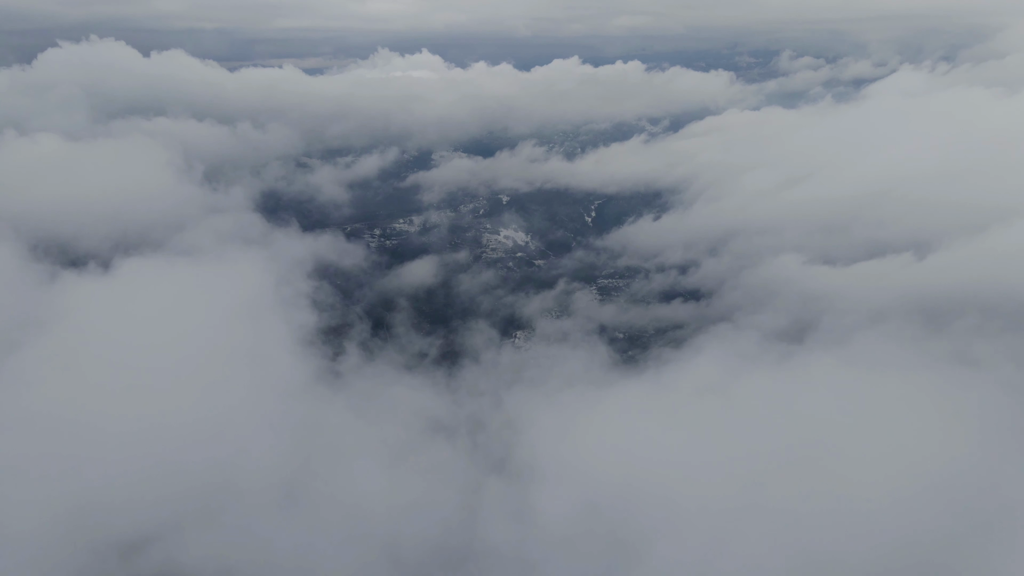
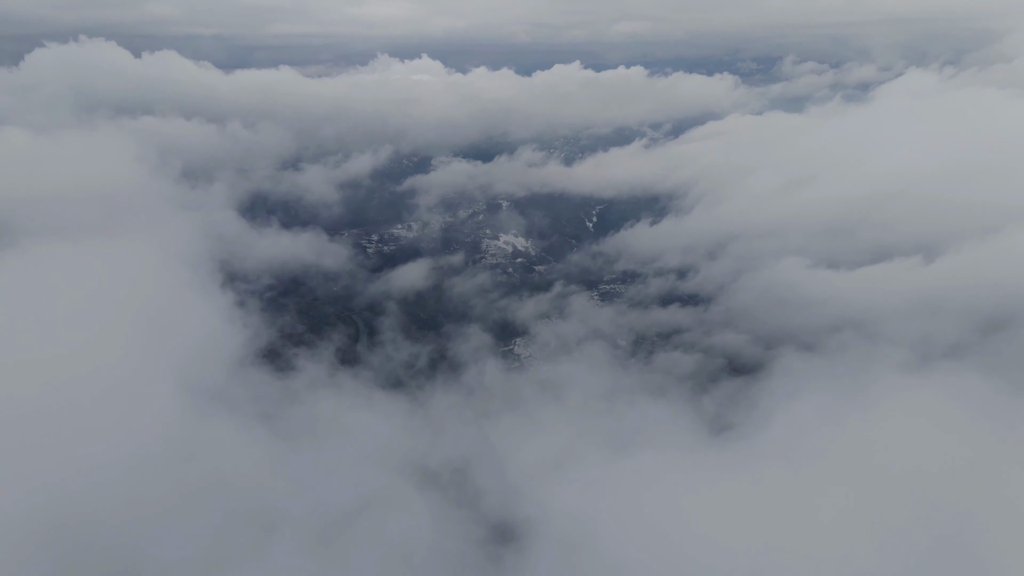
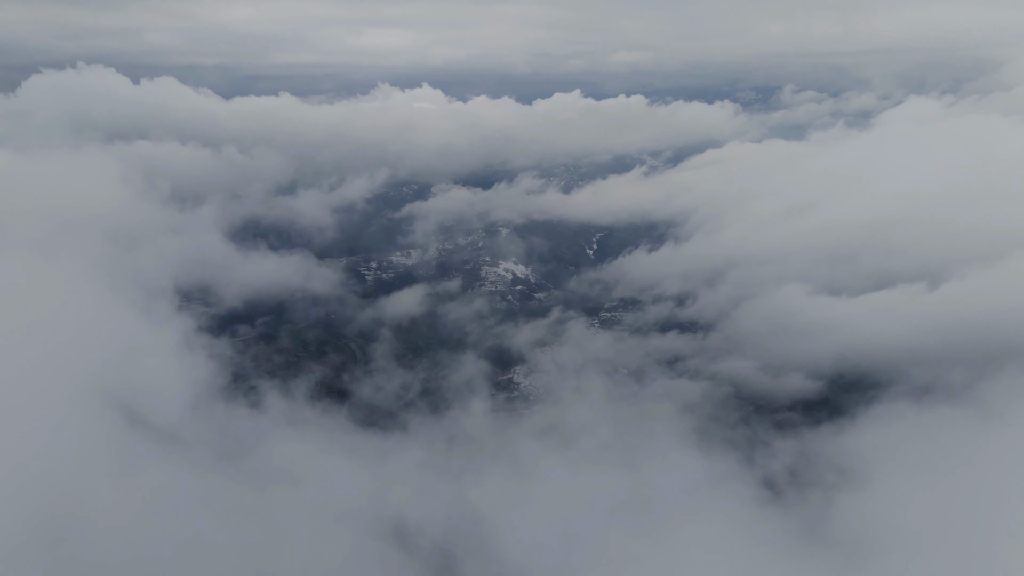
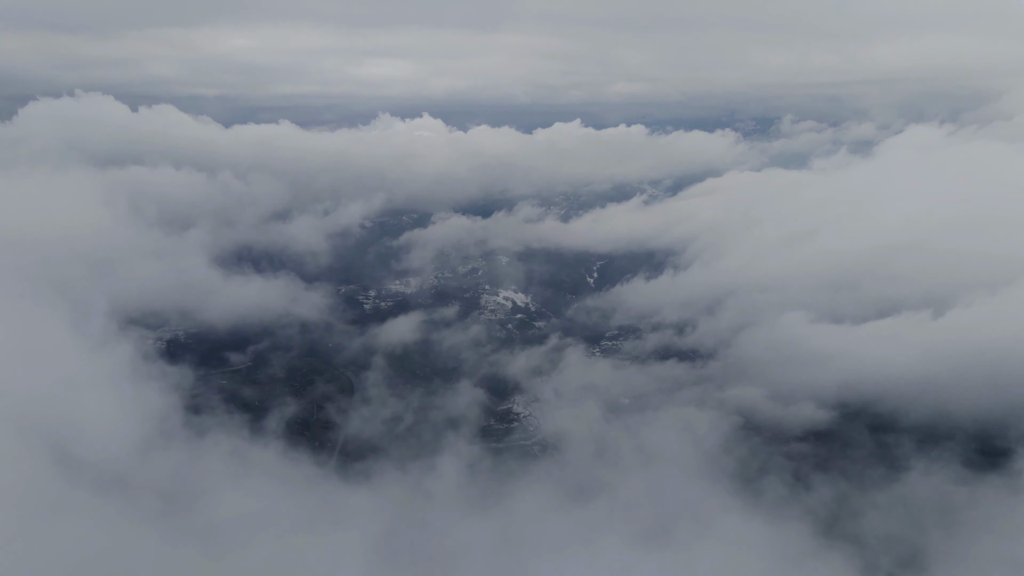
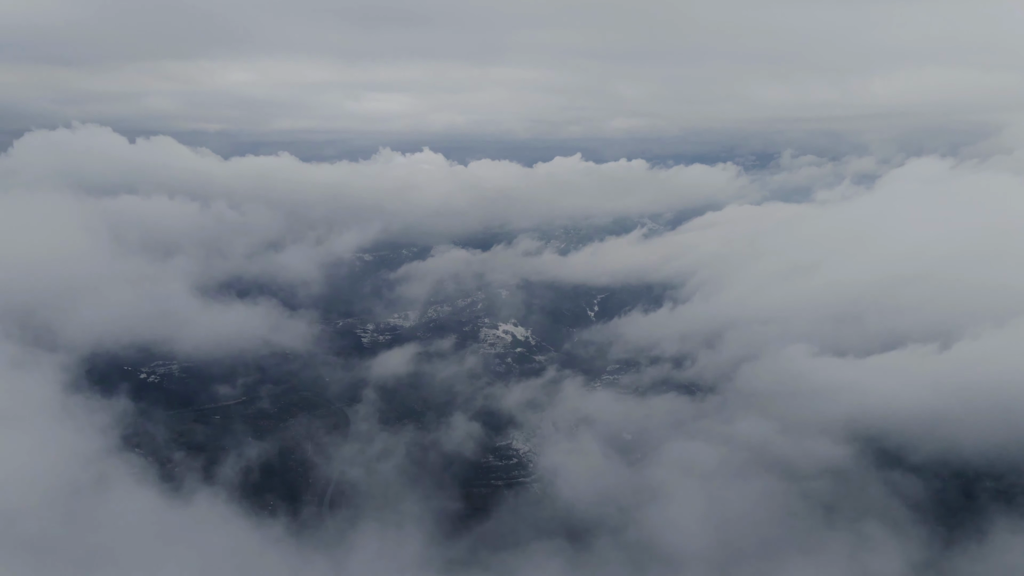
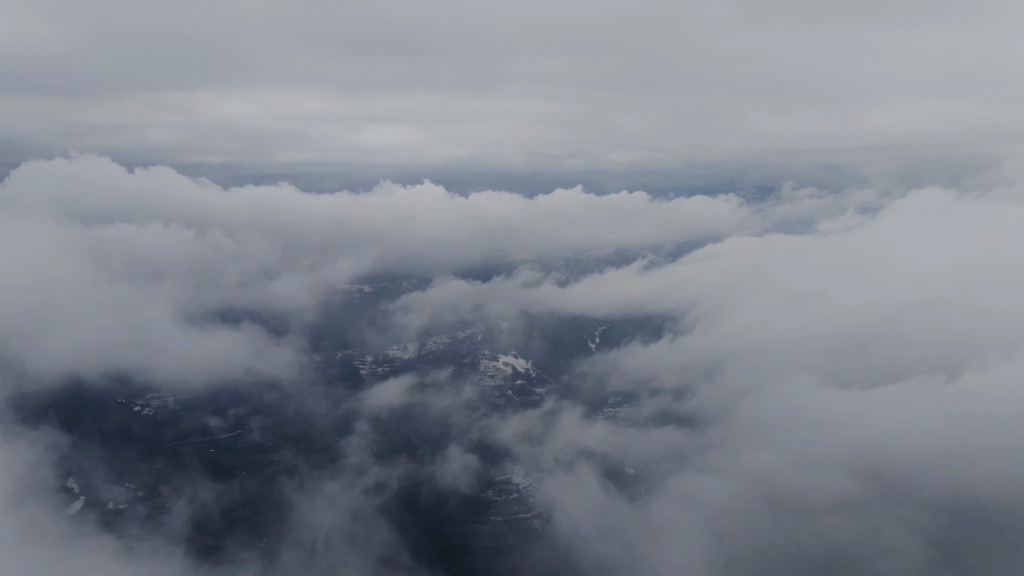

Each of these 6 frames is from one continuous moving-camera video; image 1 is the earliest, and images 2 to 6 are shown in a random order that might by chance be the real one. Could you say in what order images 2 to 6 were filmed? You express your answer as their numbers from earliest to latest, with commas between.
2, 3, 4, 5, 6
